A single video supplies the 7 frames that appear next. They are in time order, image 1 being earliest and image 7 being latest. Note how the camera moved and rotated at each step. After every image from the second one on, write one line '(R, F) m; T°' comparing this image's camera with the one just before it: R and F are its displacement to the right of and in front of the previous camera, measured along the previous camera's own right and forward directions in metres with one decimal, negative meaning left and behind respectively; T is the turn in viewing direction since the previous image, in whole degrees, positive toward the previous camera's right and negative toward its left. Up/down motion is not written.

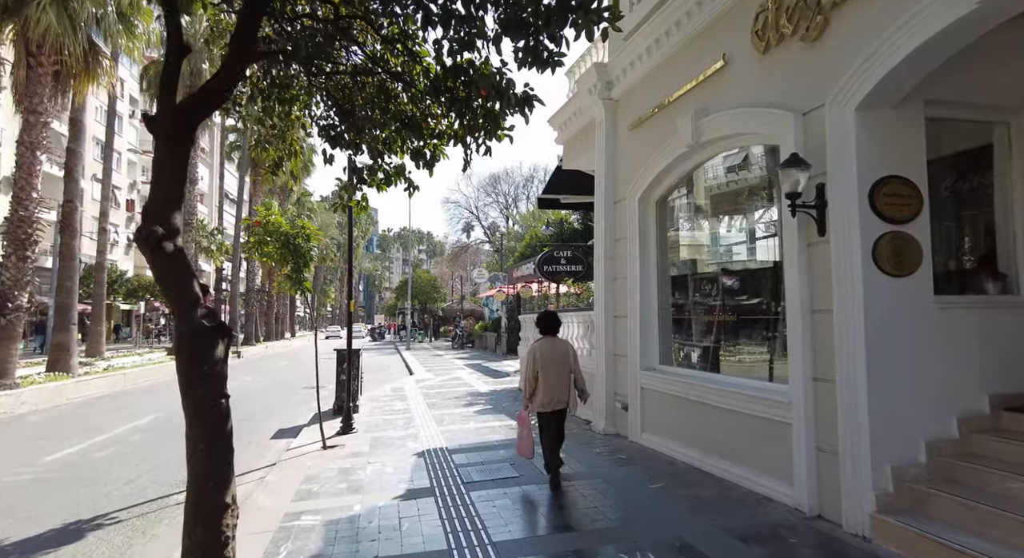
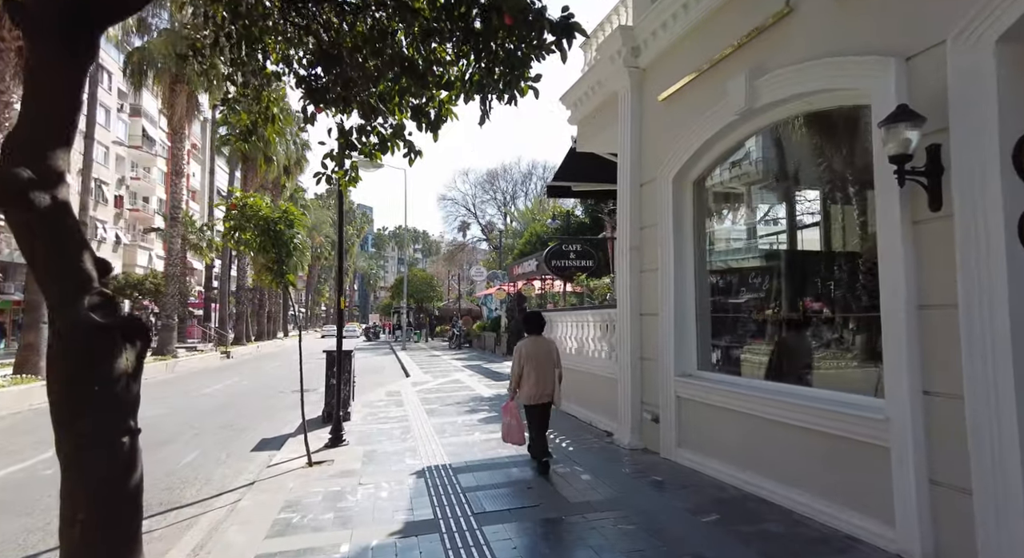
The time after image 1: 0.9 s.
(-0.2, +0.9) m; 0°
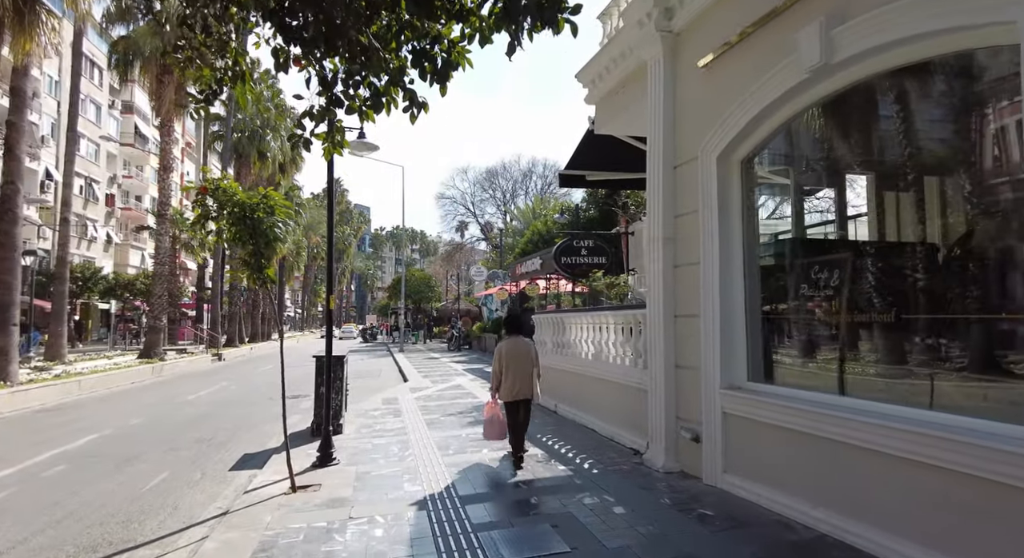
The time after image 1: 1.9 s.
(-0.2, +0.9) m; 0°
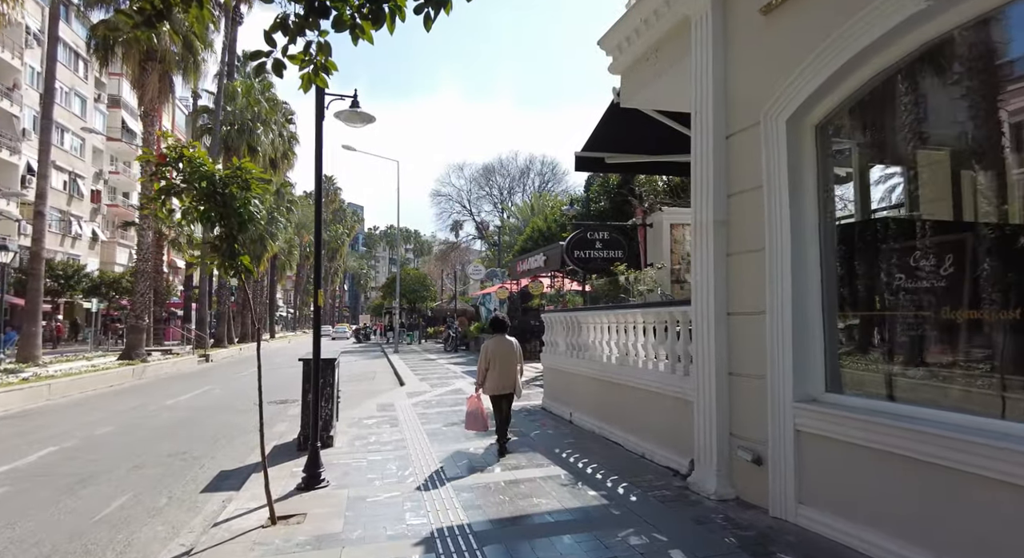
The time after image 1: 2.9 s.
(-0.2, +0.9) m; +1°
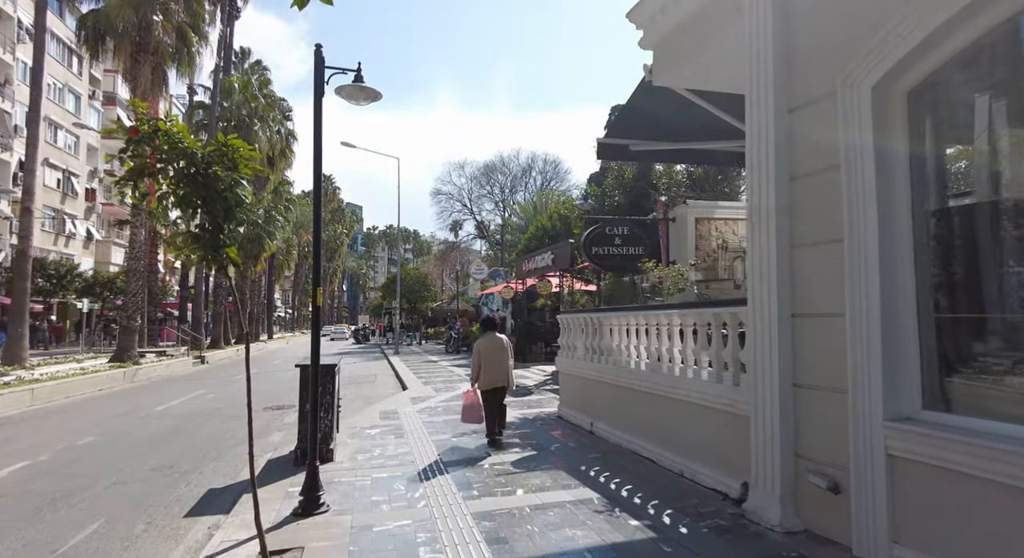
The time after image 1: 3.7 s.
(-0.2, +0.7) m; 0°
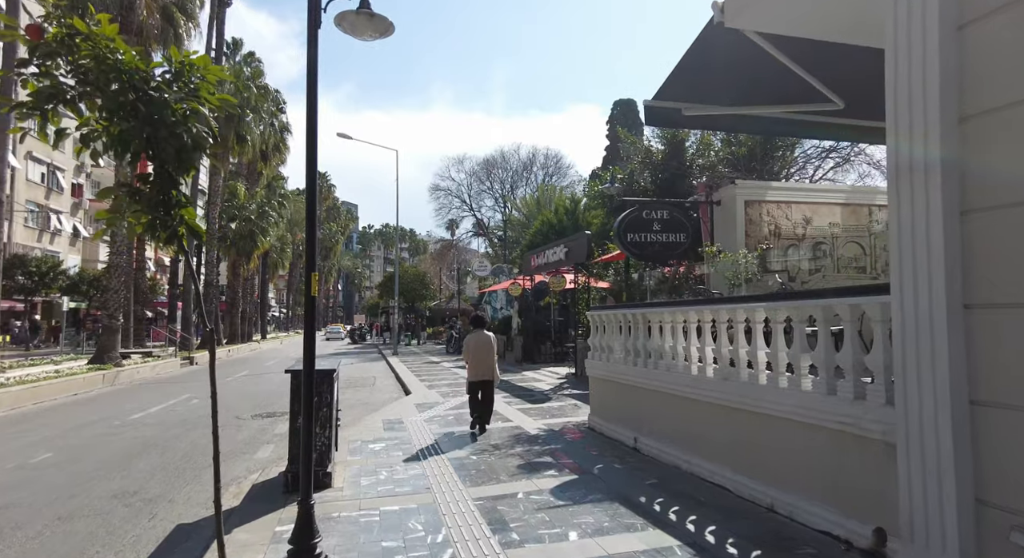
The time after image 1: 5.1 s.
(-0.4, +1.2) m; 0°
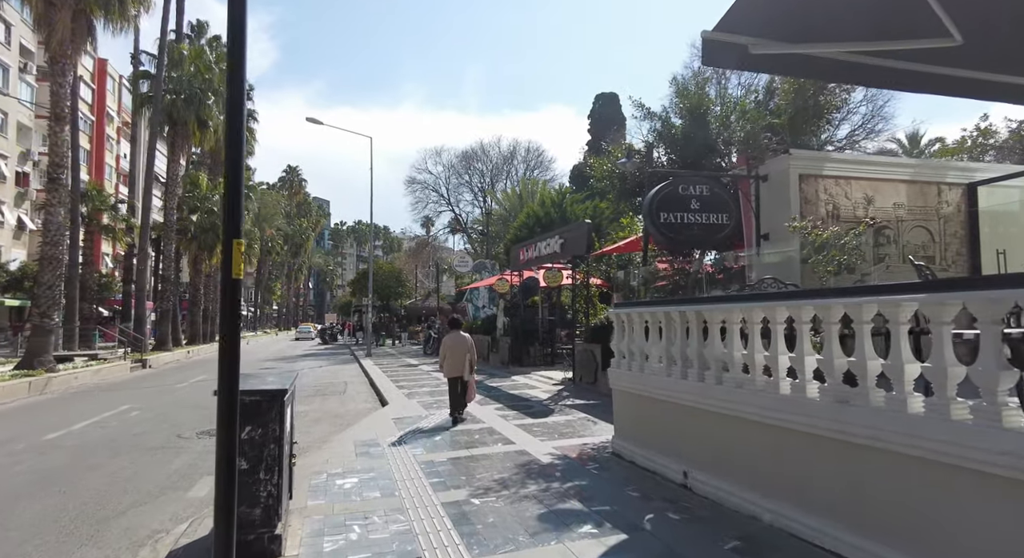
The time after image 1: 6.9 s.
(-0.3, +1.6) m; +2°
